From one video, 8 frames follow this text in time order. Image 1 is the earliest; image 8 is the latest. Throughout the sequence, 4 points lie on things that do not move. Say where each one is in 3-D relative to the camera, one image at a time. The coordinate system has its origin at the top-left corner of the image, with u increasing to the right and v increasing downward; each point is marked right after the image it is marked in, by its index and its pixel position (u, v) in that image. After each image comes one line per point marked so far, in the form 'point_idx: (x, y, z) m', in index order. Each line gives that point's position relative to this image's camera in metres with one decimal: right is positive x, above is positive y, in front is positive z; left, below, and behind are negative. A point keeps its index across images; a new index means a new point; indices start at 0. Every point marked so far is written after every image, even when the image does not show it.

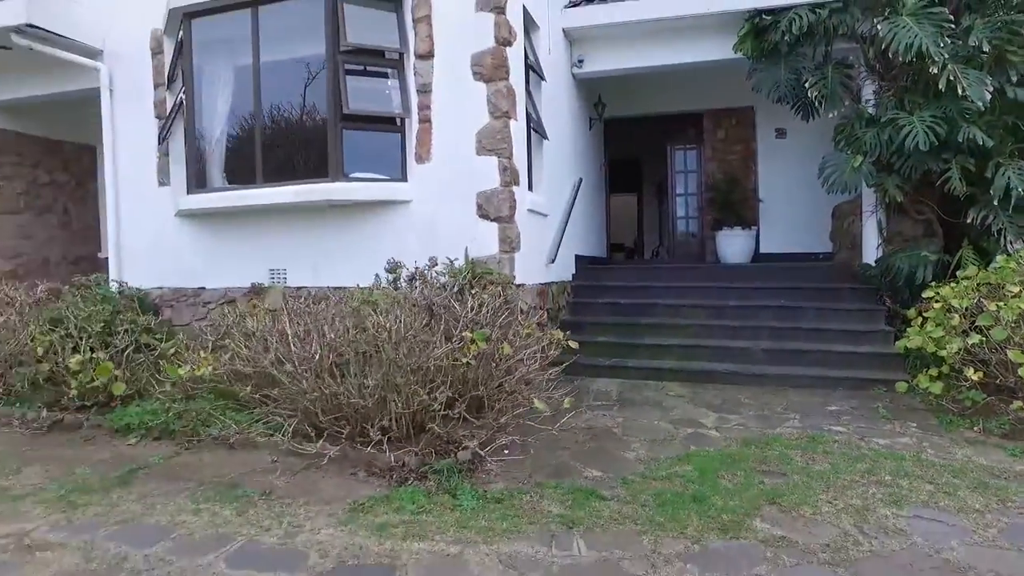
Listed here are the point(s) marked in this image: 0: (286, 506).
0: (-1.0, -1.0, +3.3) m
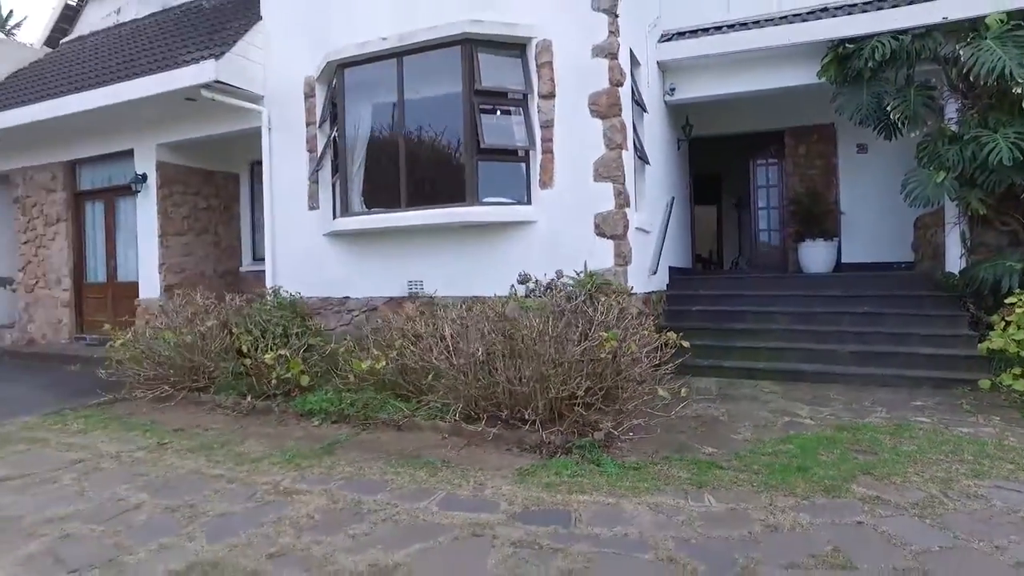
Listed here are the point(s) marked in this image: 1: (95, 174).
0: (-0.3, -1.1, +4.2) m
1: (-5.7, +1.6, +9.6) m
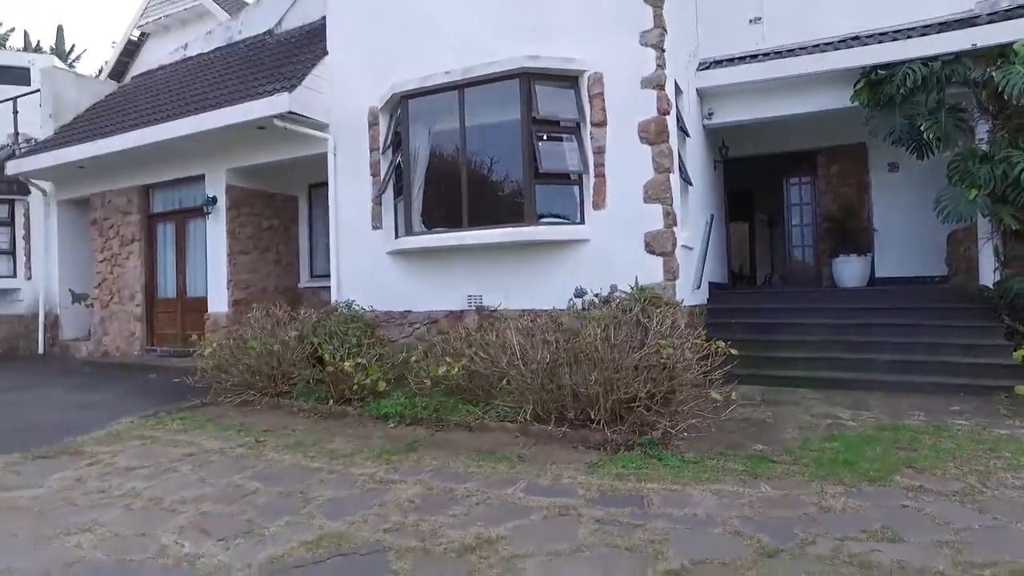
0: (+0.2, -1.2, +4.6) m
1: (-5.1, +1.4, +10.3) m
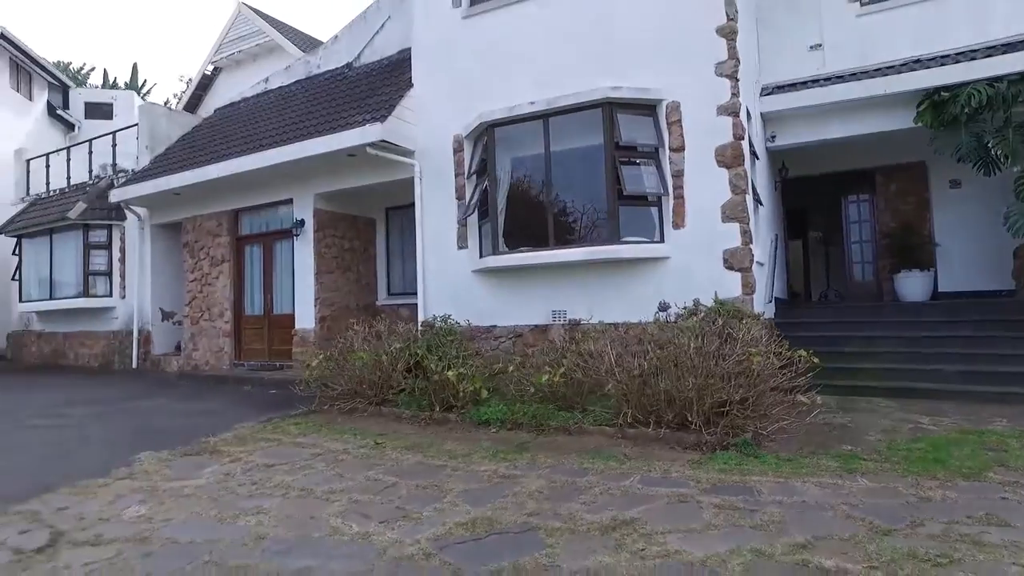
0: (+1.0, -1.3, +5.1) m
1: (-4.0, +1.1, +11.1) m
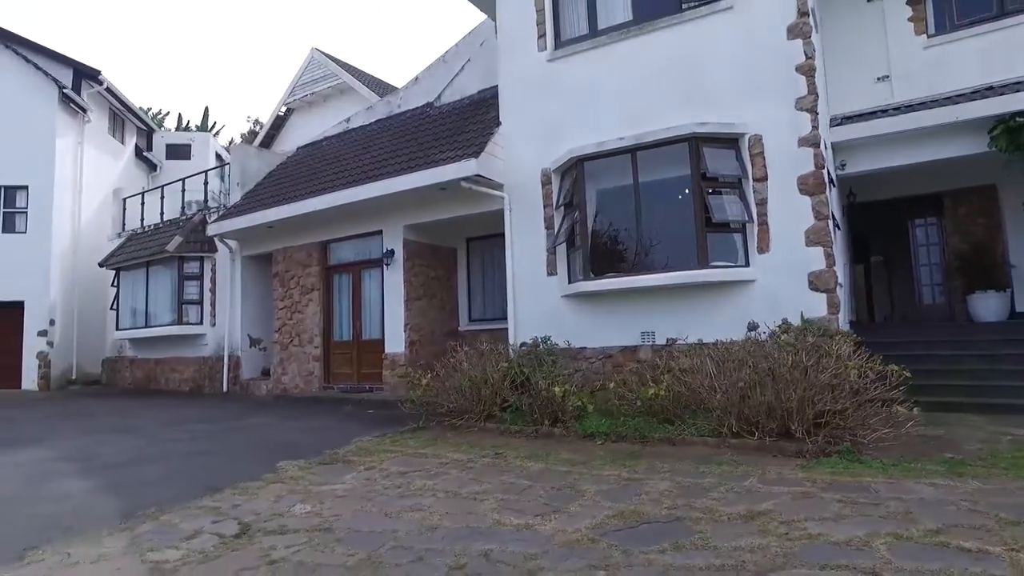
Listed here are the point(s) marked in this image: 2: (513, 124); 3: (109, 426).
0: (+1.9, -1.4, +5.5) m
1: (-2.8, +0.6, +11.8) m
2: (0.0, +2.3, +9.7) m
3: (-5.7, -2.0, +9.9) m
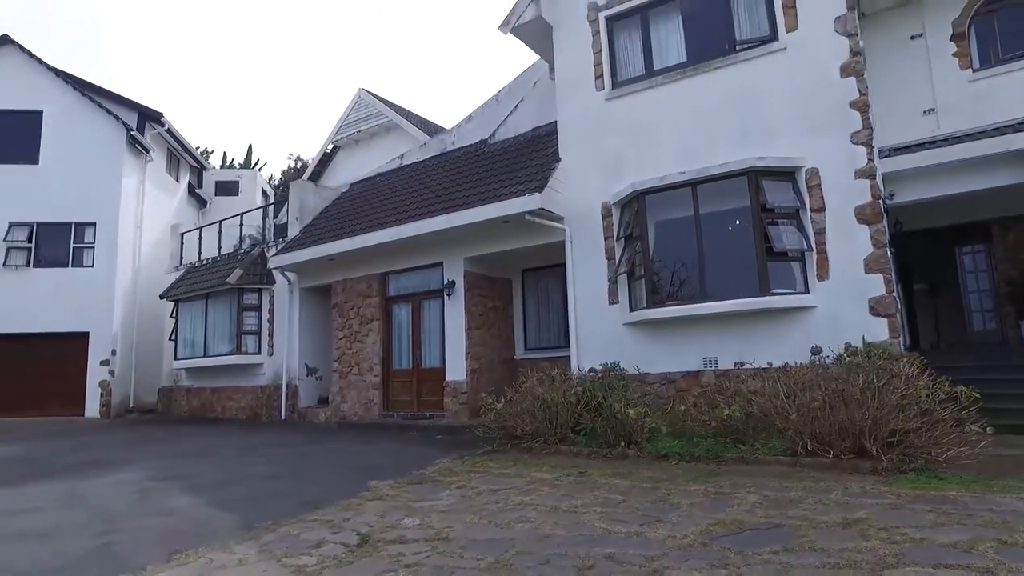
0: (+2.7, -1.6, +5.7) m
1: (-1.9, +0.1, +12.3) m
2: (+0.9, +1.9, +10.1) m
3: (-4.8, -2.4, +10.4) m
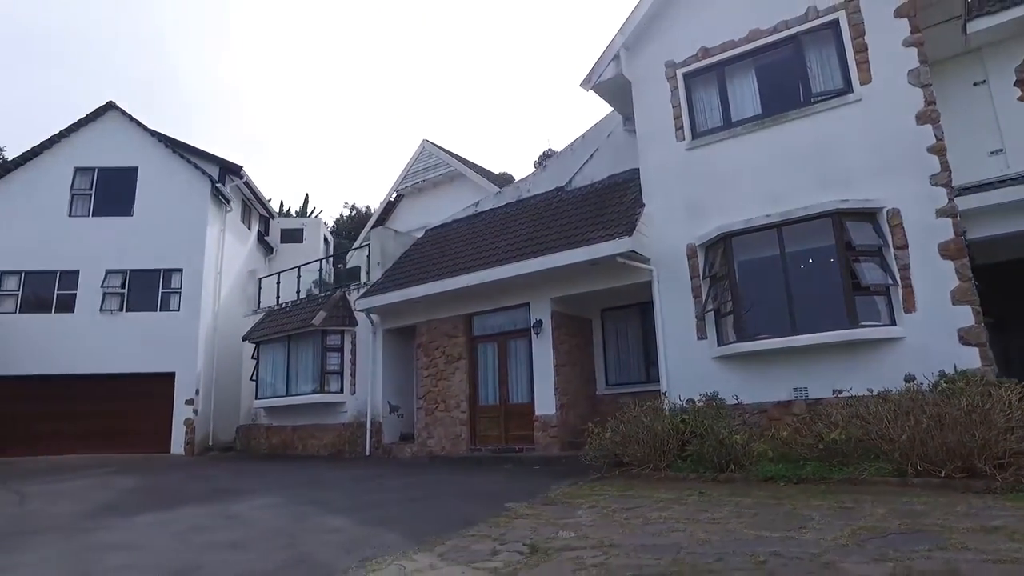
0: (+3.9, -1.9, +6.2) m
1: (-0.4, -0.6, +13.0) m
2: (+2.2, +1.3, +10.9) m
3: (-3.4, -3.1, +11.0) m
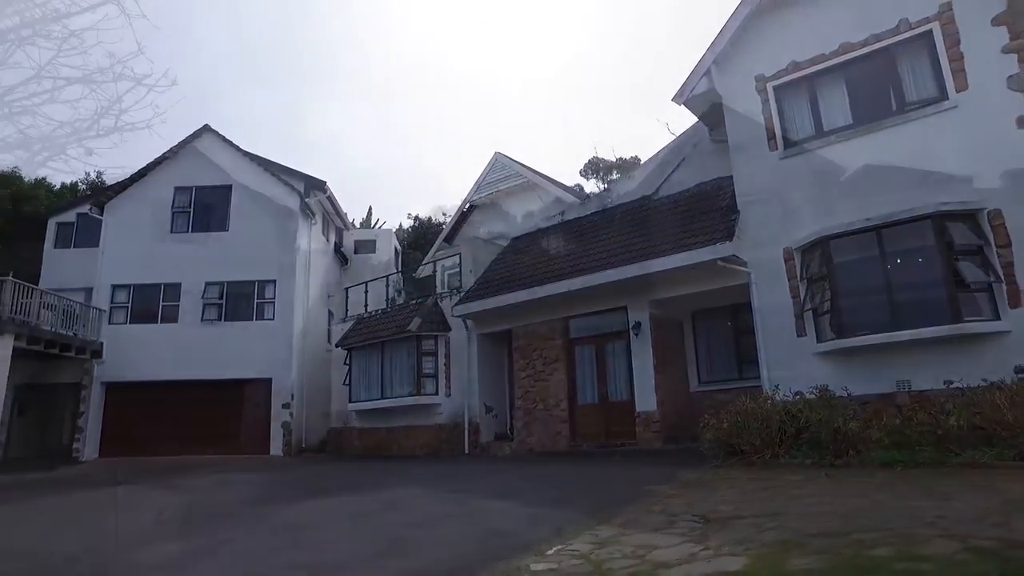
0: (+5.5, -1.8, +6.7) m
1: (+1.4, -0.7, +13.7) m
2: (+4.0, +1.3, +11.5) m
3: (-1.6, -3.2, +11.8) m
